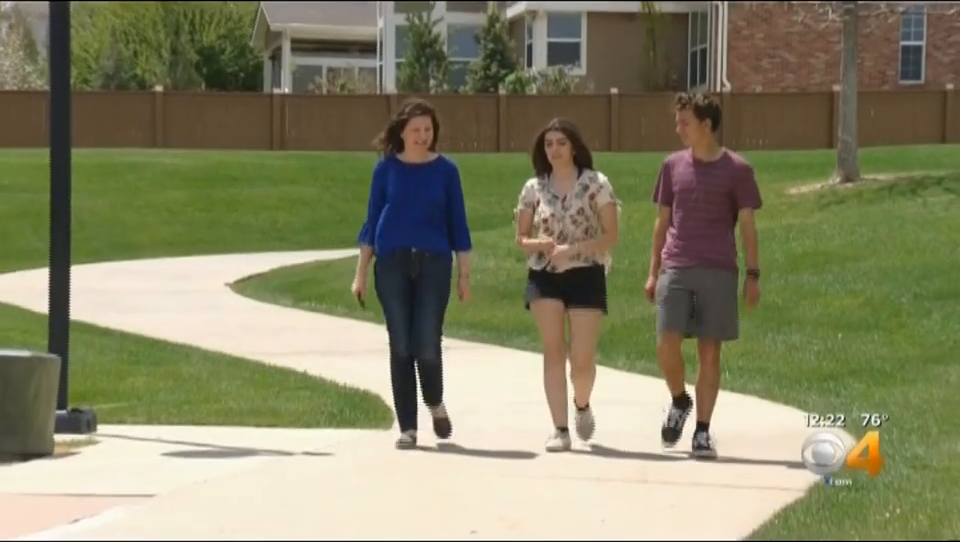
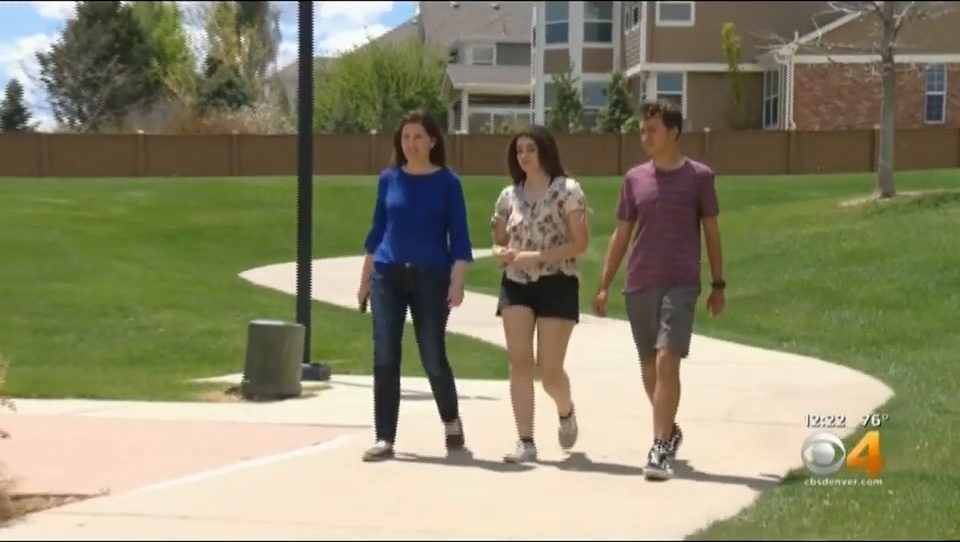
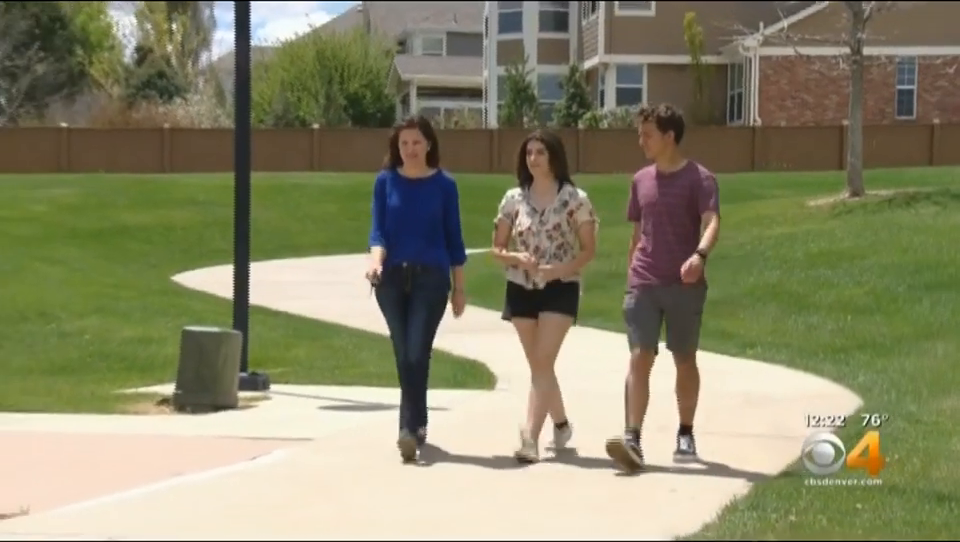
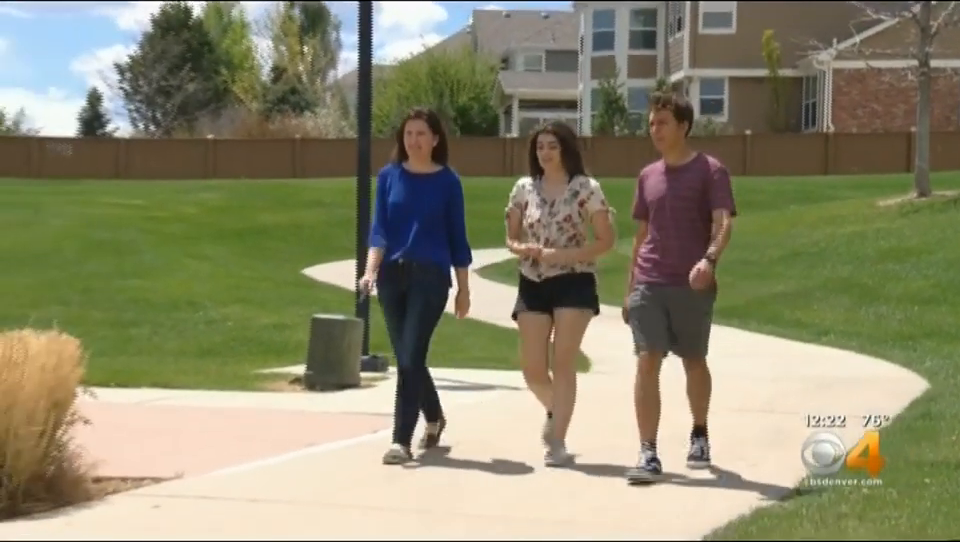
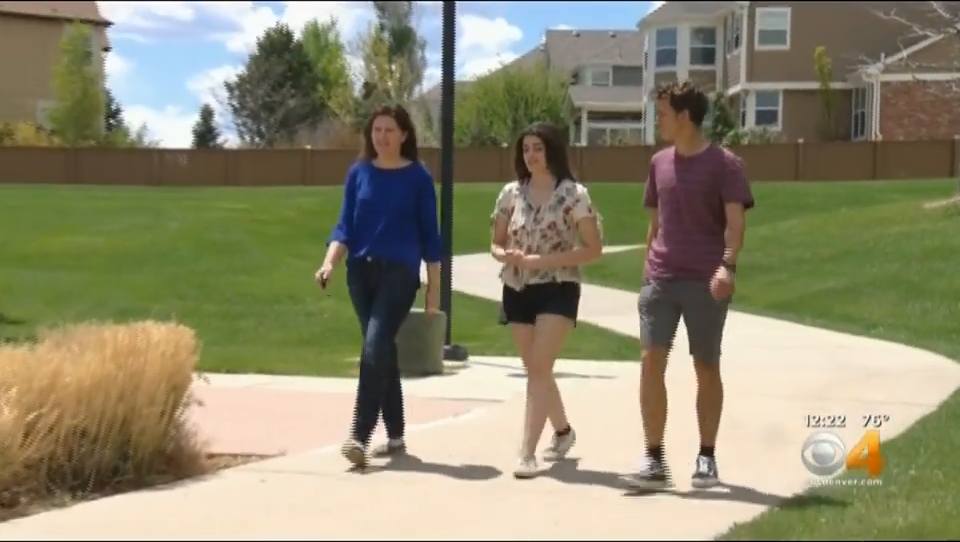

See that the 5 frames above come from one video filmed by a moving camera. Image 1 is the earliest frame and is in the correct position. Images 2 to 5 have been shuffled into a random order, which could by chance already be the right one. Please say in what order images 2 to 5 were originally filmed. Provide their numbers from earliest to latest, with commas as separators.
3, 2, 4, 5
